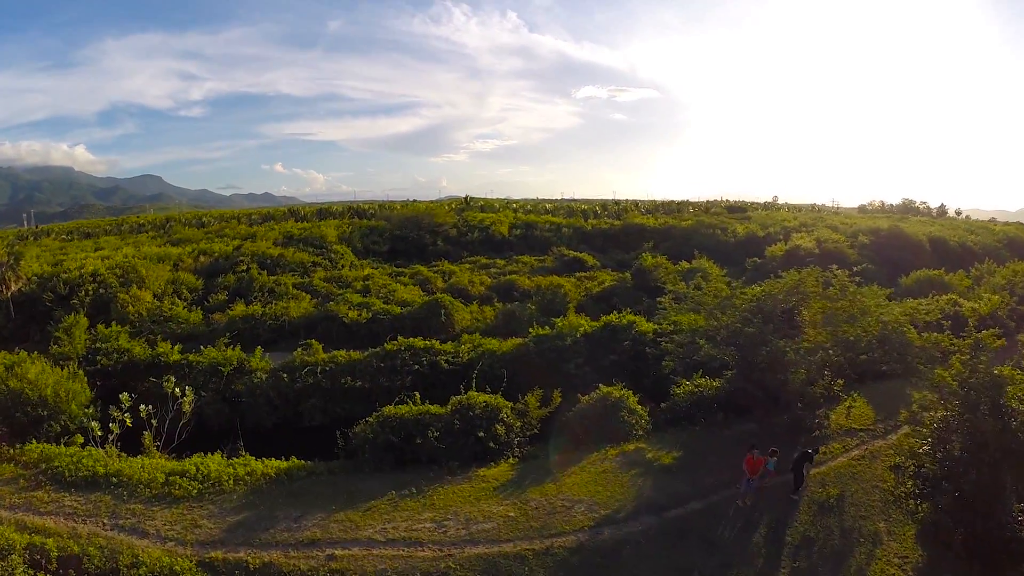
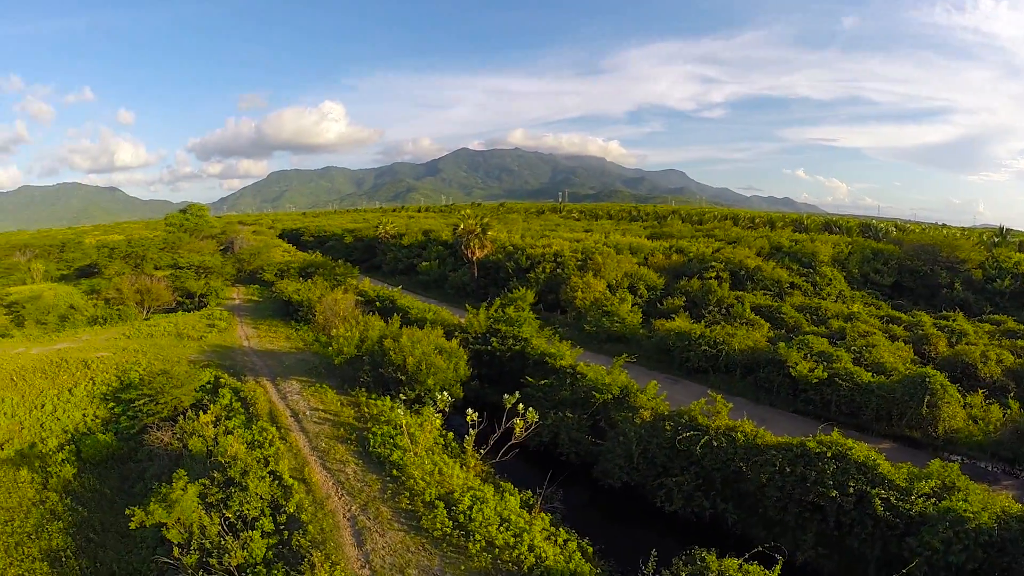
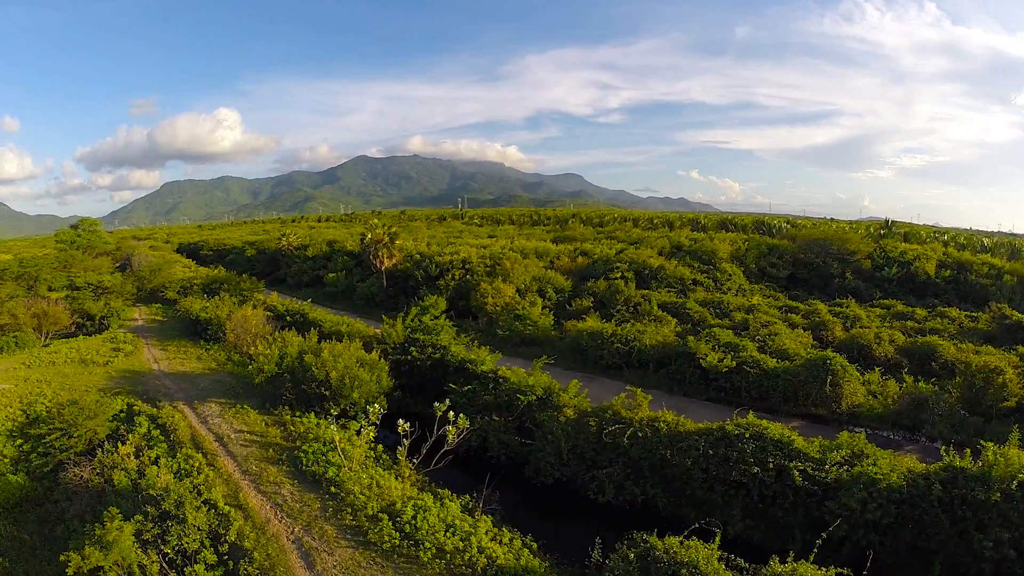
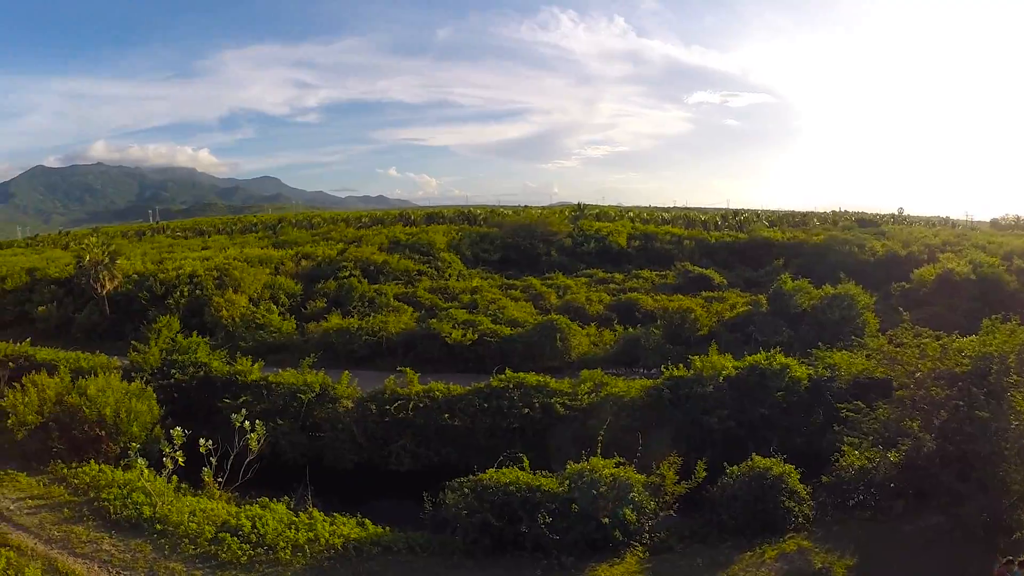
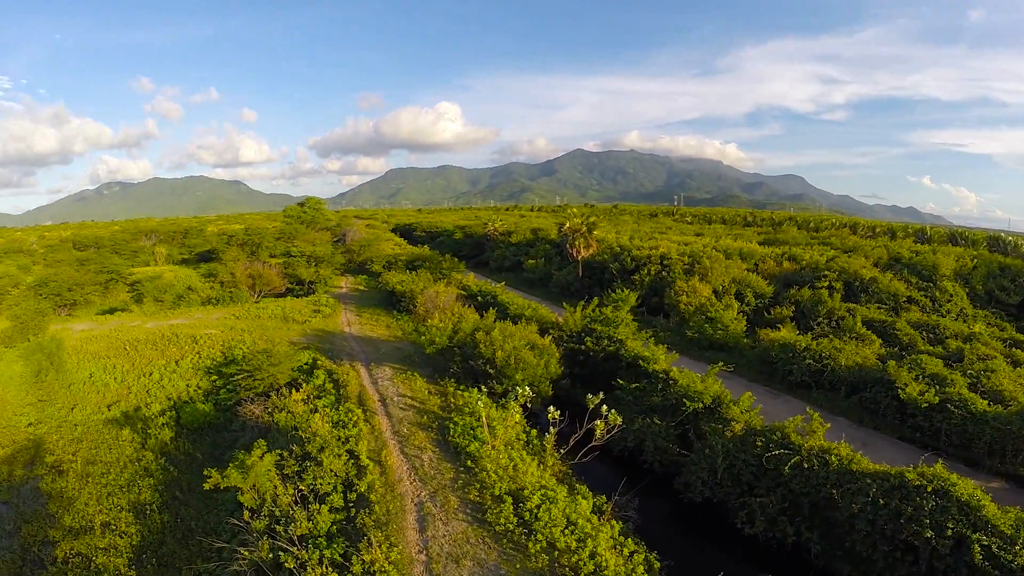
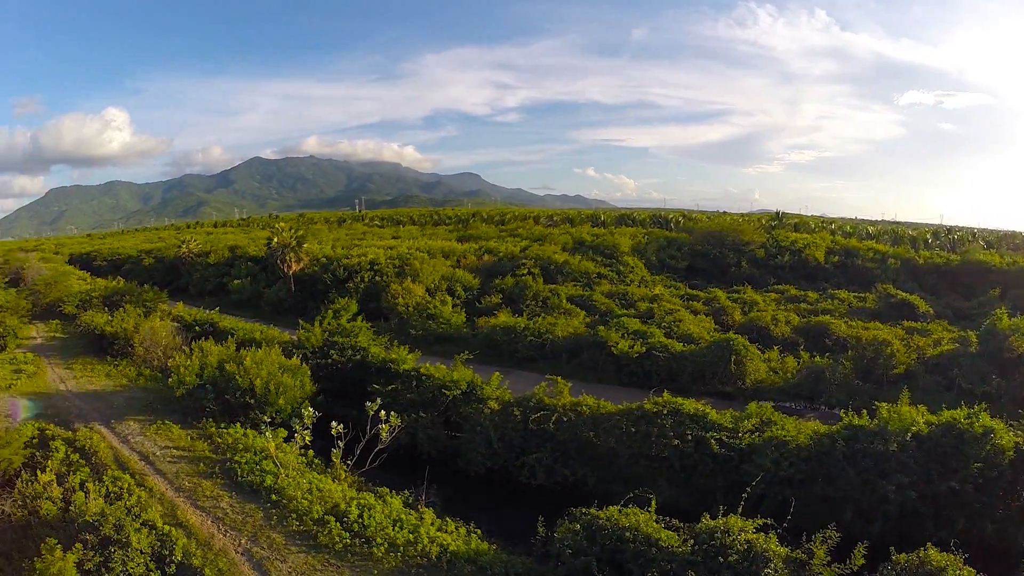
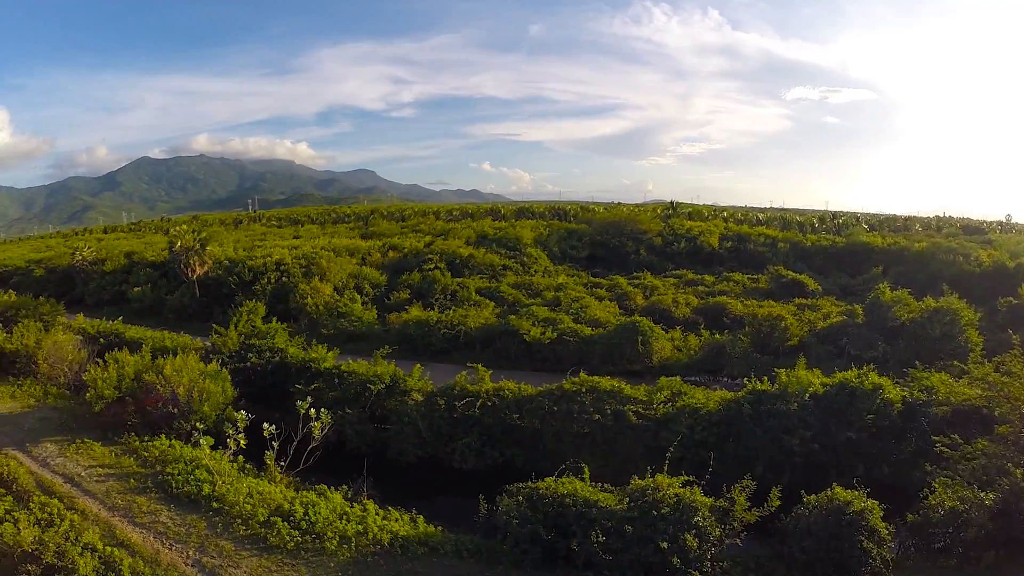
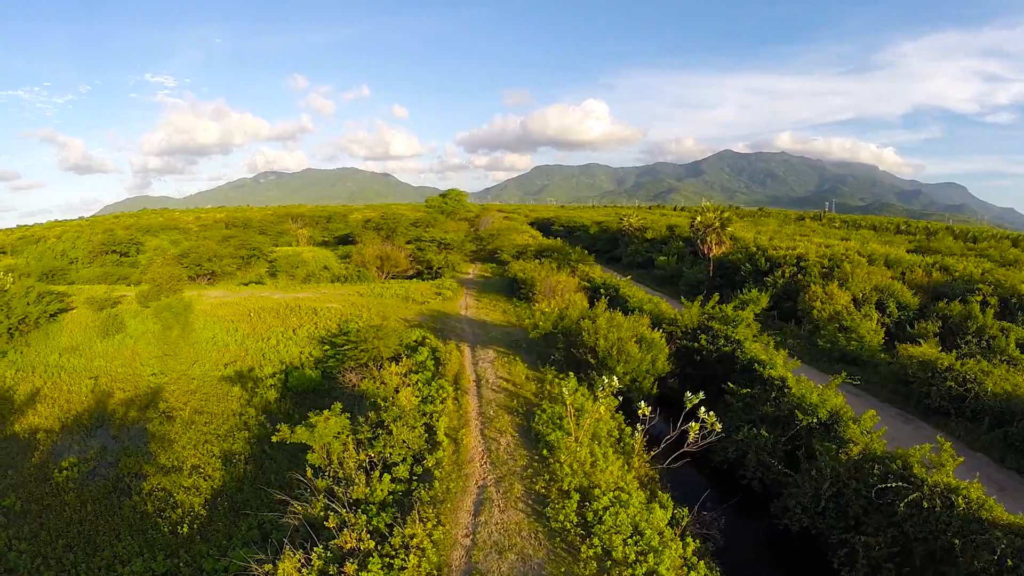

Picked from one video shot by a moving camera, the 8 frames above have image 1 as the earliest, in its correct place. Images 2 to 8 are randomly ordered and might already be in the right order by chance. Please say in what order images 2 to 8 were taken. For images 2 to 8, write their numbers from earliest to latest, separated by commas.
4, 7, 6, 3, 2, 5, 8
